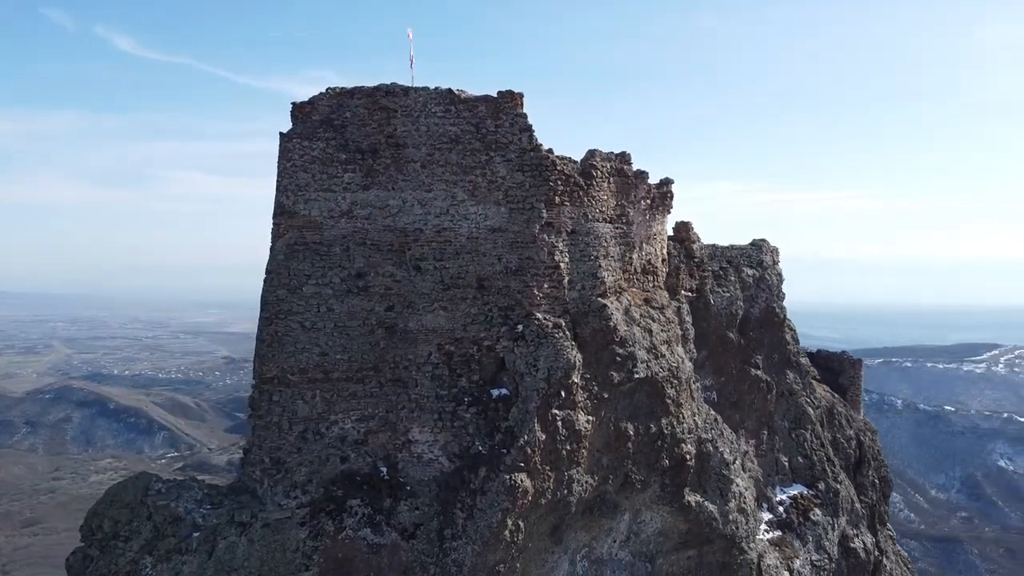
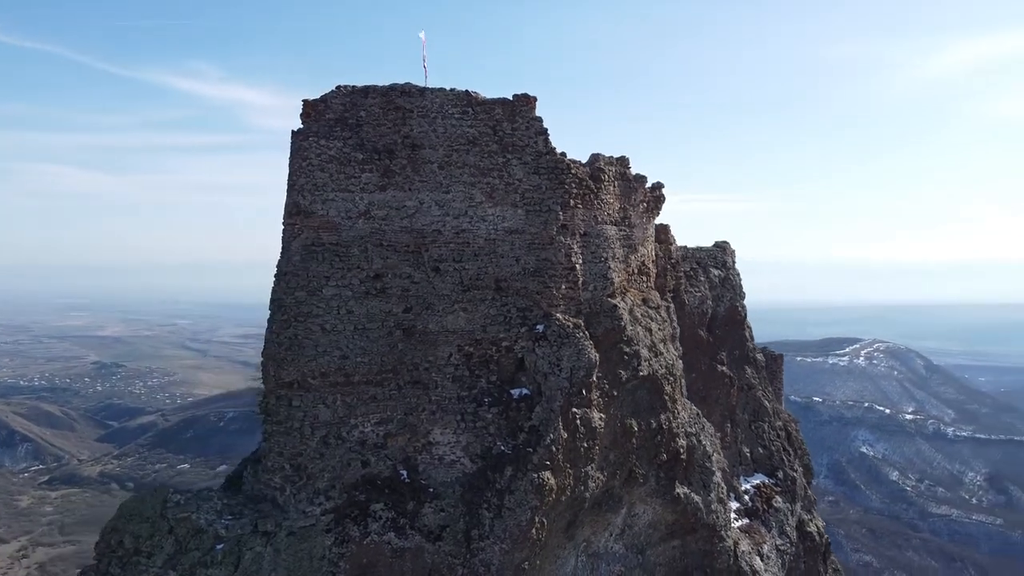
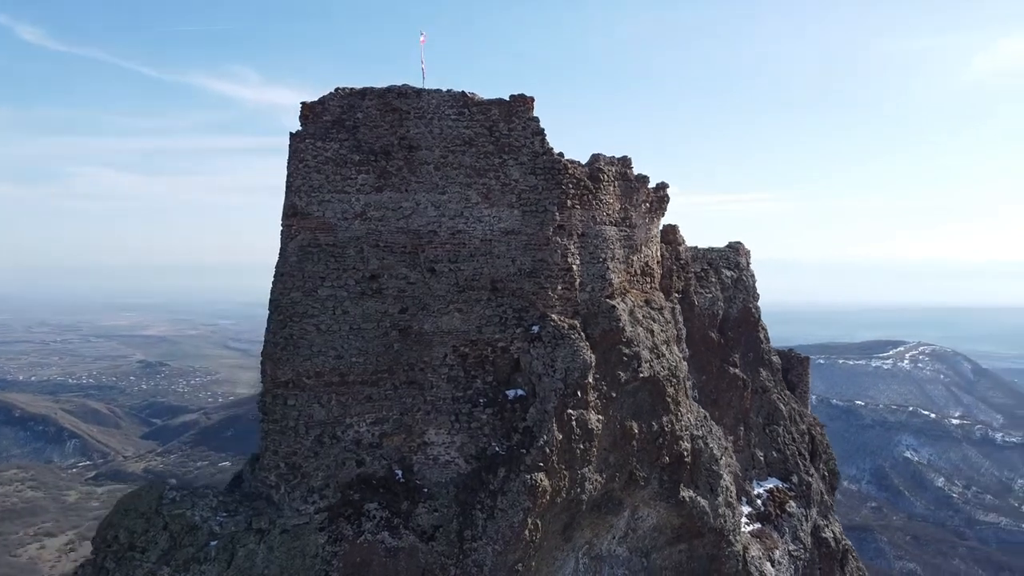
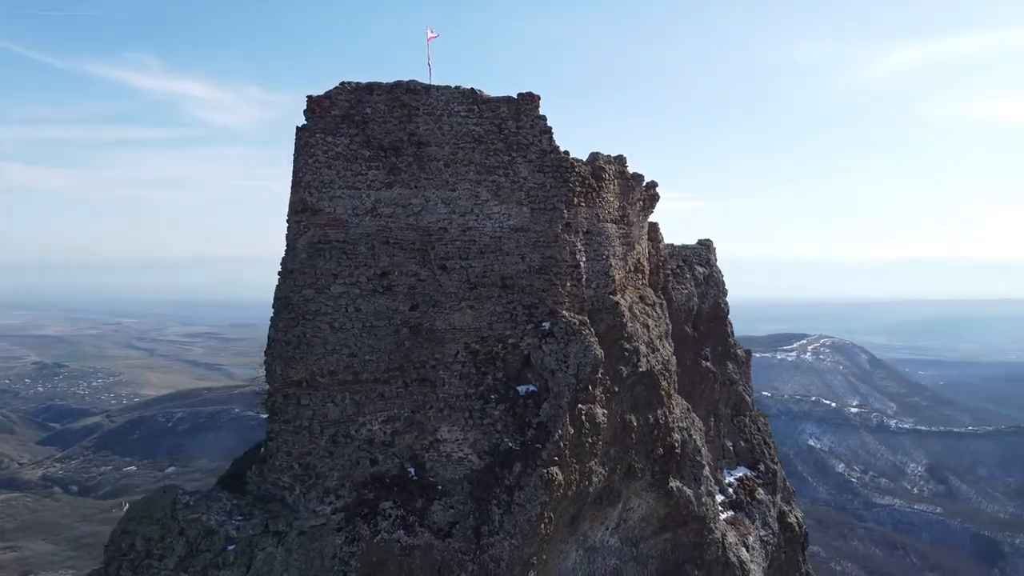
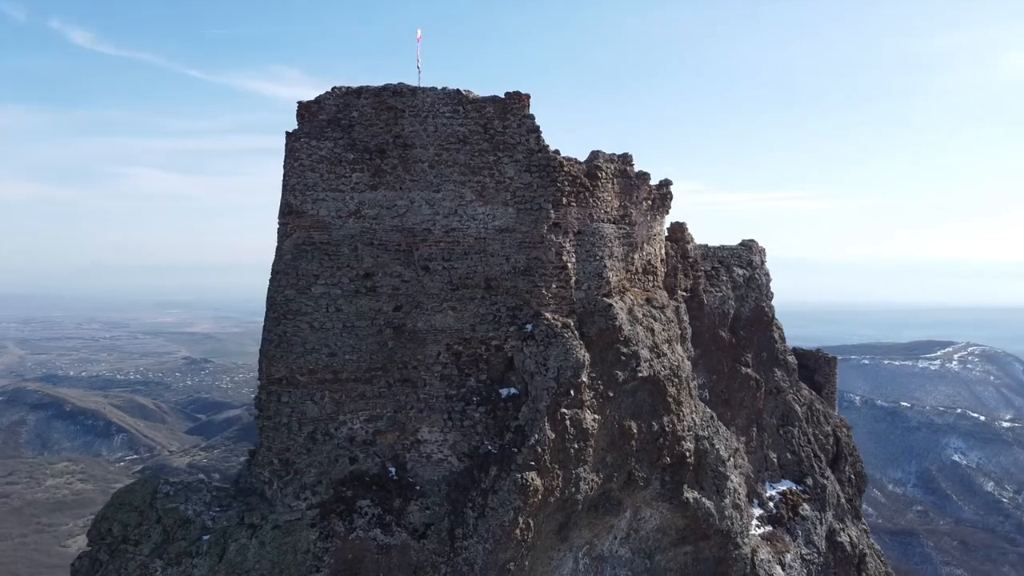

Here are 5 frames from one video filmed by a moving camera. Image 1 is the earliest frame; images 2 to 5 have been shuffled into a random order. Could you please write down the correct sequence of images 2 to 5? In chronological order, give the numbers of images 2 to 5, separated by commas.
5, 3, 2, 4
